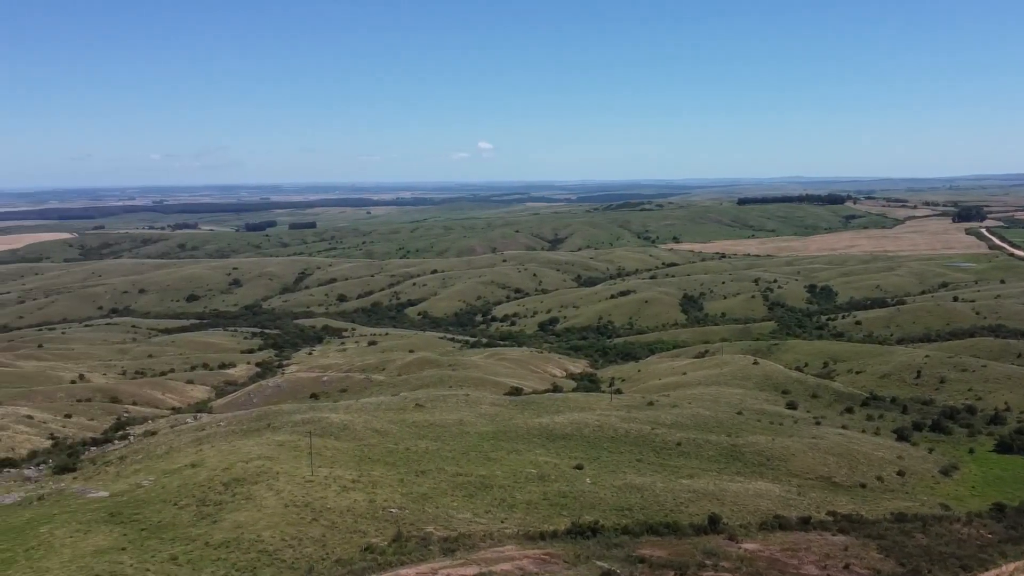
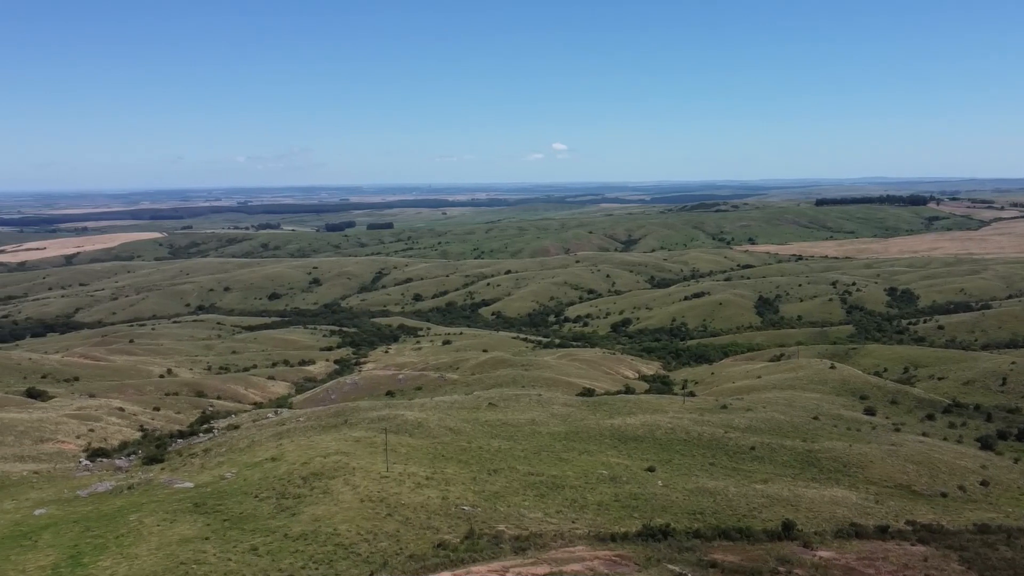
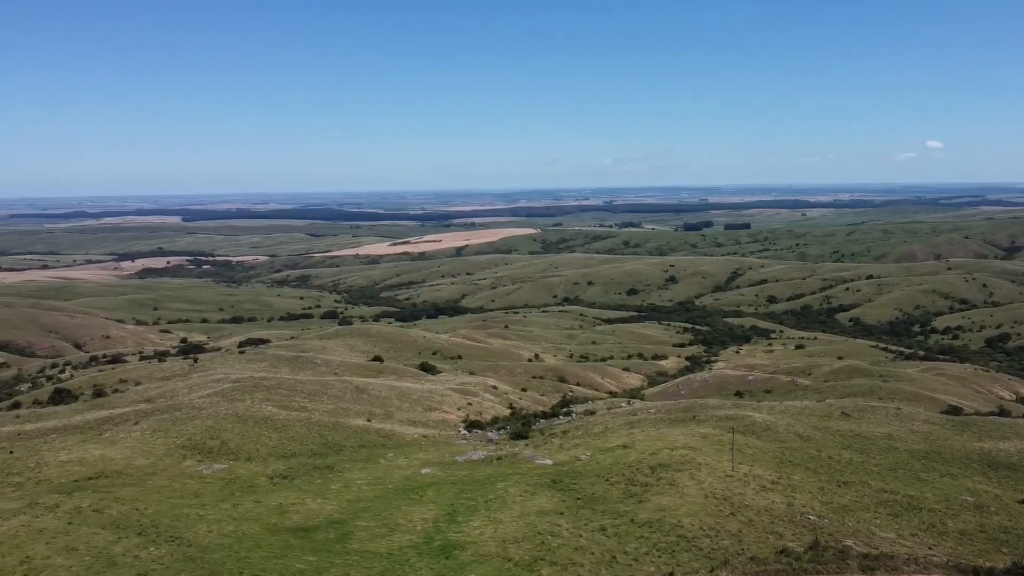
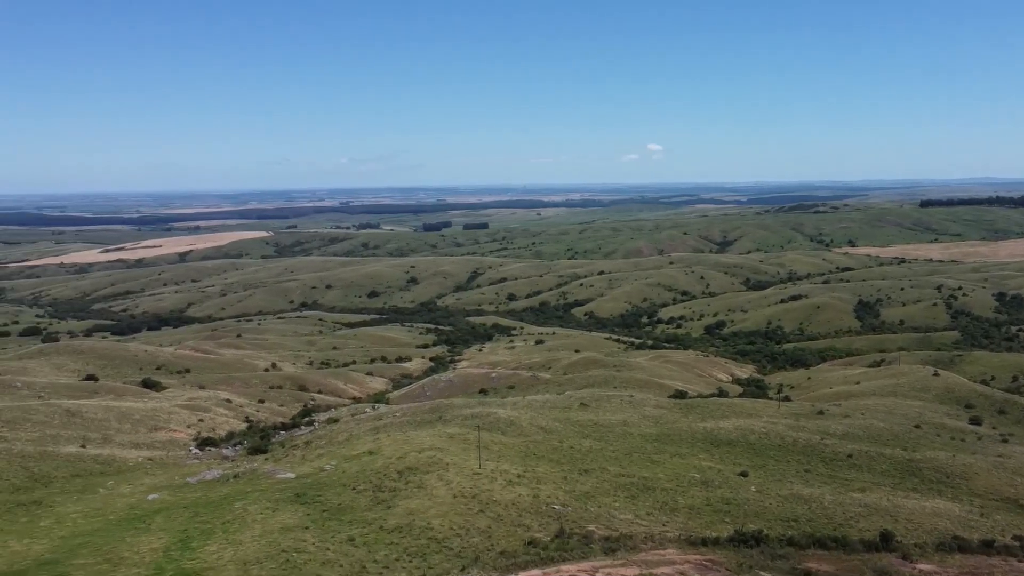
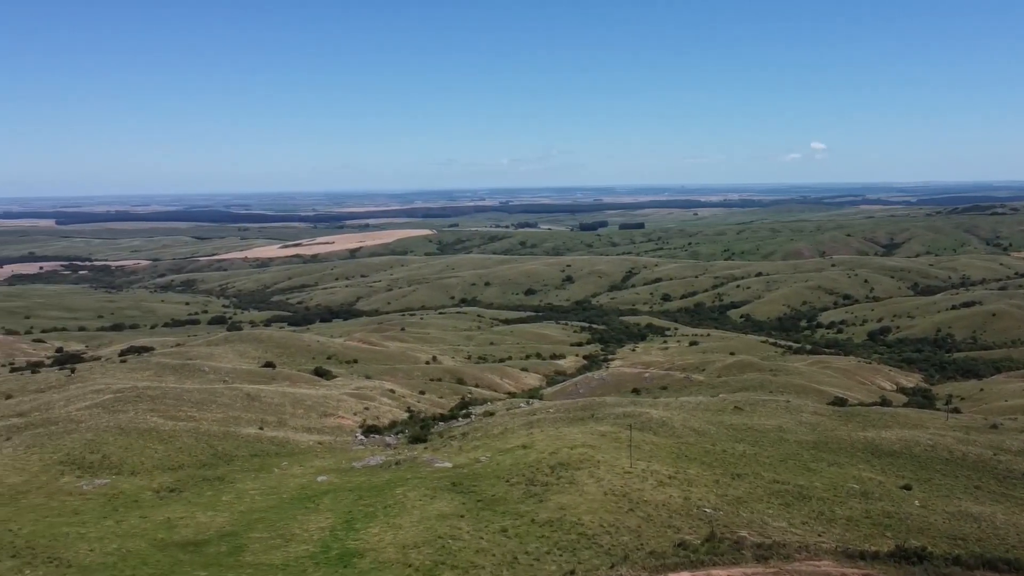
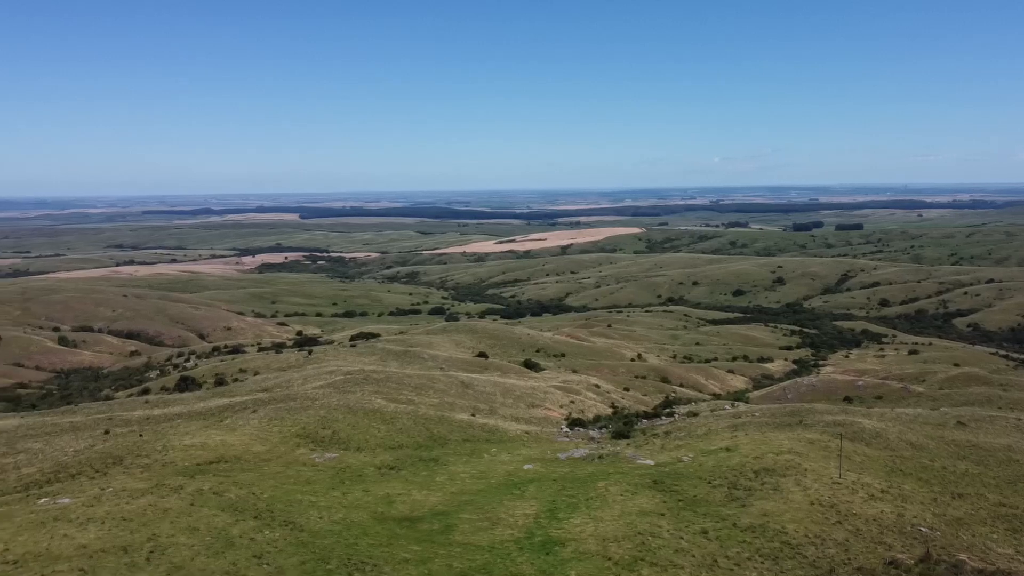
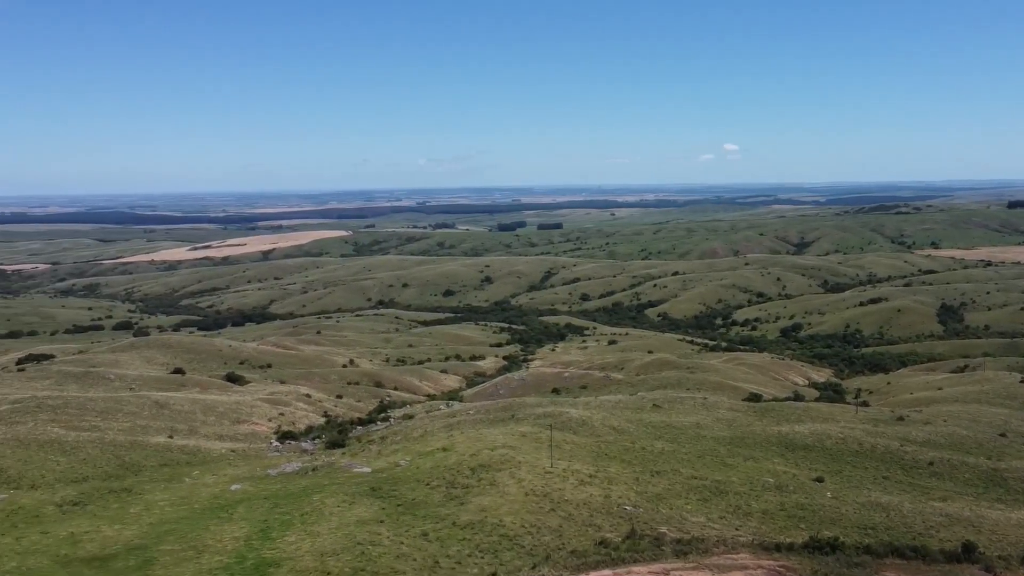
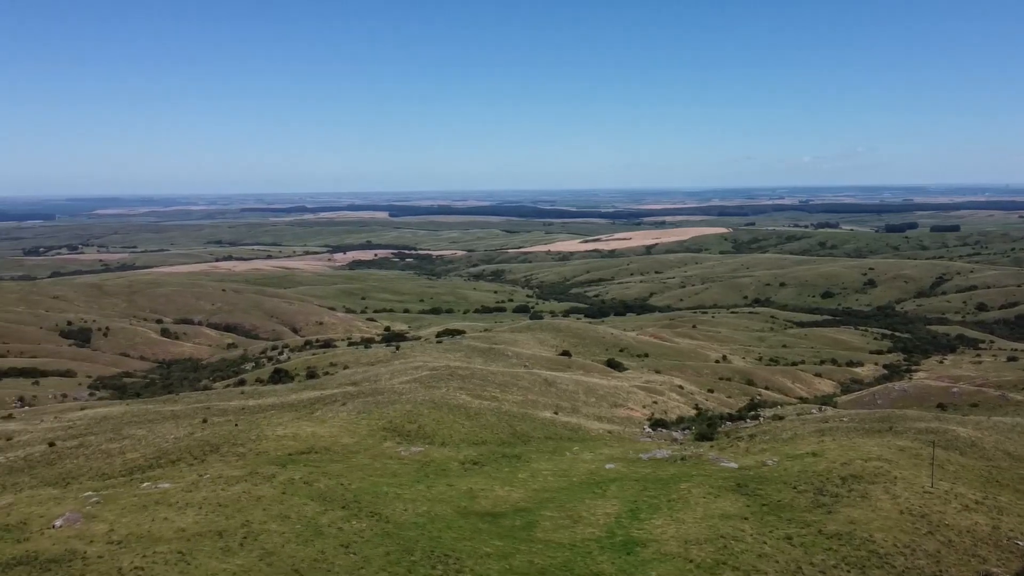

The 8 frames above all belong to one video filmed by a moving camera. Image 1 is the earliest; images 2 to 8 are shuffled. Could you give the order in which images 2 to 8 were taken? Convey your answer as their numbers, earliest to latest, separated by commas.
2, 4, 7, 5, 3, 6, 8
